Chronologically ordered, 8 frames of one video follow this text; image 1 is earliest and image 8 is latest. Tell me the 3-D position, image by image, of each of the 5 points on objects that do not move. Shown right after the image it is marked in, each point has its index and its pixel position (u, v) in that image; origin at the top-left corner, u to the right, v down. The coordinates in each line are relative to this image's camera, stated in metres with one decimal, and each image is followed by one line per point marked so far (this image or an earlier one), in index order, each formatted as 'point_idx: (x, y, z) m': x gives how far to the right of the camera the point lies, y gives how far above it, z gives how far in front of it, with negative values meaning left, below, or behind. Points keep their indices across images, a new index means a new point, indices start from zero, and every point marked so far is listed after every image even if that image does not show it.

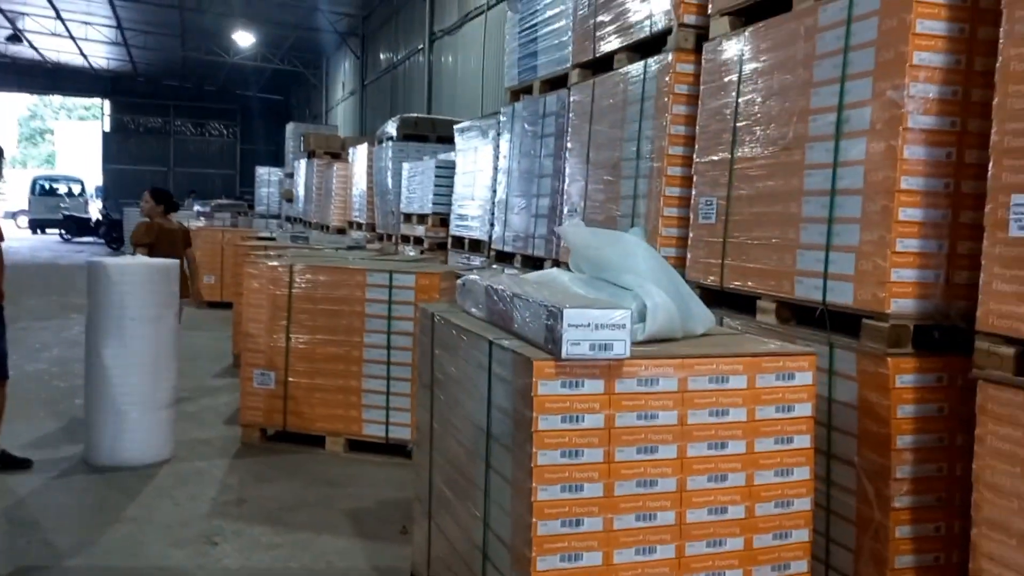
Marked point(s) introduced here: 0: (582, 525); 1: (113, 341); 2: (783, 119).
0: (+0.2, -0.6, +2.2) m
1: (-2.2, -0.3, +4.6) m
2: (+1.0, +0.6, +3.0) m
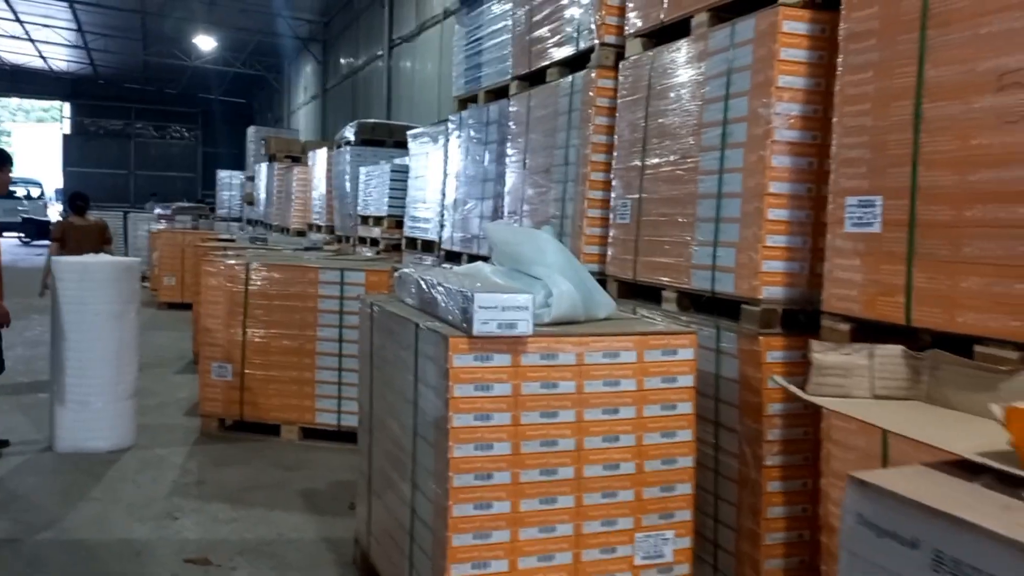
0: (-0.1, -0.6, +2.6) m
1: (-2.6, -0.3, +4.9) m
2: (+0.7, +0.7, +3.5) m
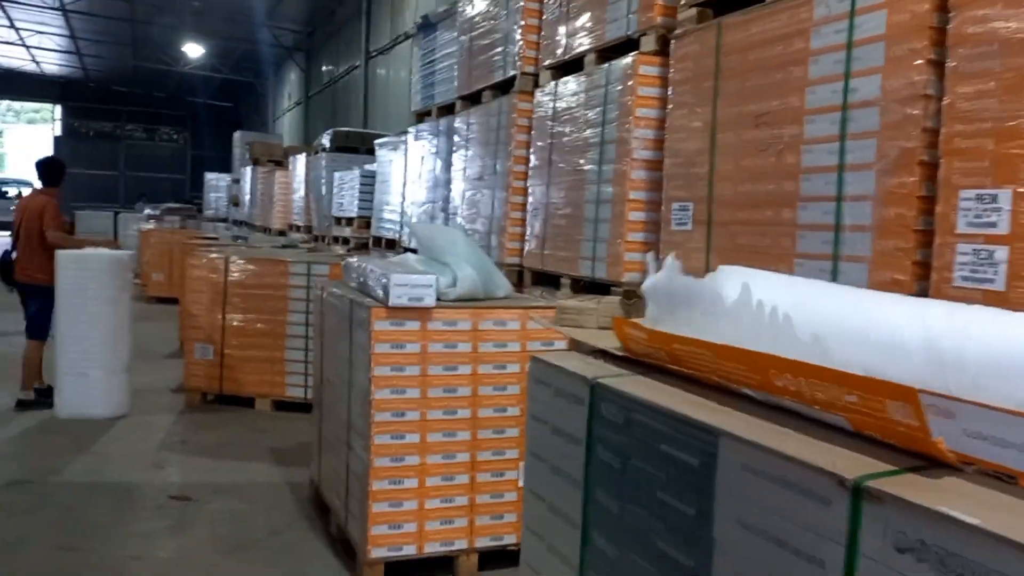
0: (-0.4, -0.5, +3.4) m
1: (-3.0, -0.2, +5.7) m
2: (+0.3, +0.7, +4.3) m
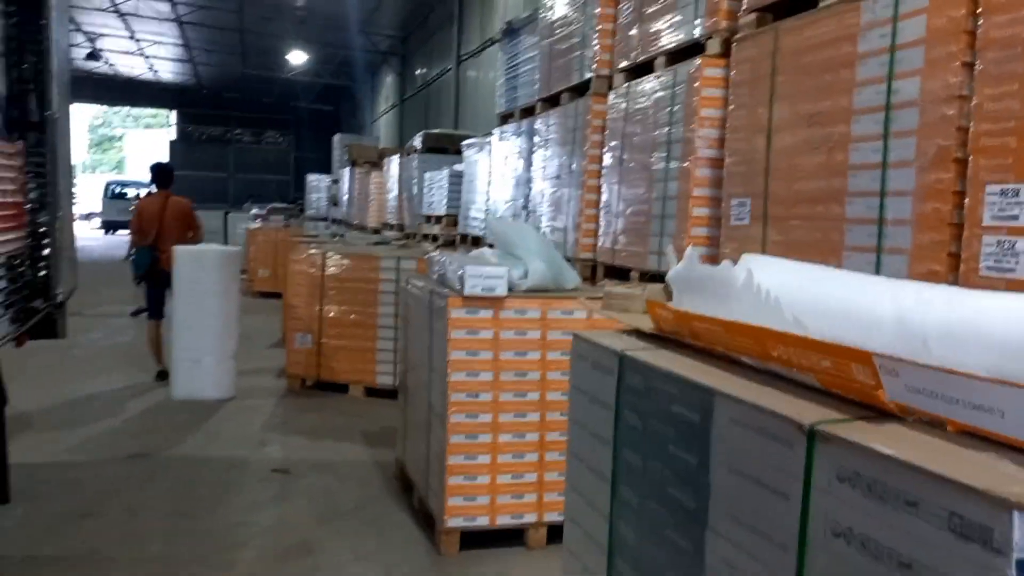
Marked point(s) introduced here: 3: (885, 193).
0: (-0.1, -0.5, +3.7) m
1: (-2.4, -0.1, +6.2) m
2: (+0.7, +0.8, +4.5) m
3: (+1.2, +0.3, +2.7) m
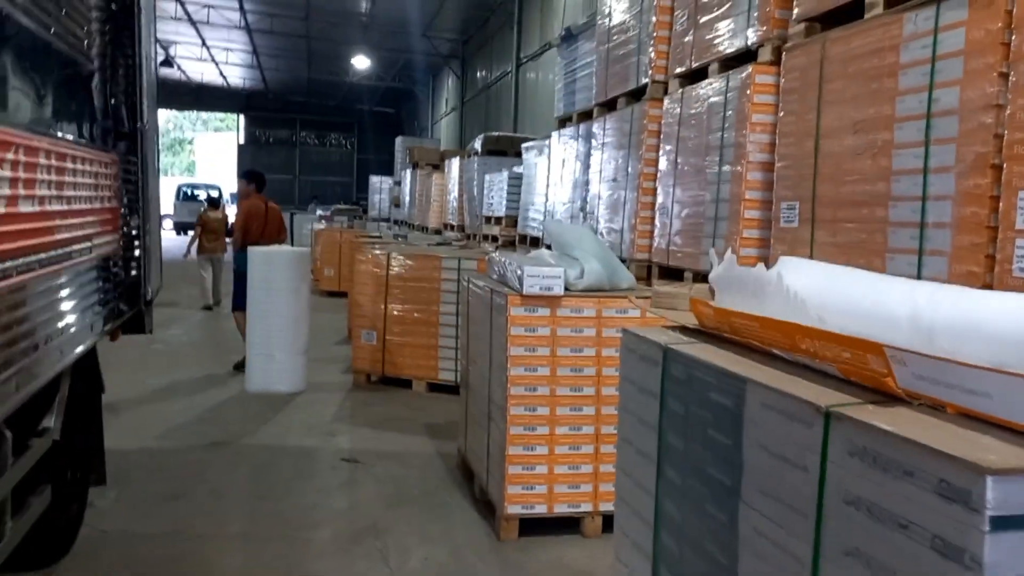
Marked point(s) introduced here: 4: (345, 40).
0: (+0.1, -0.5, +3.9) m
1: (-1.9, -0.1, +6.6) m
2: (+1.0, +0.8, +4.6) m
3: (+1.4, +0.3, +2.8) m
4: (-3.9, +5.7, +19.2) m
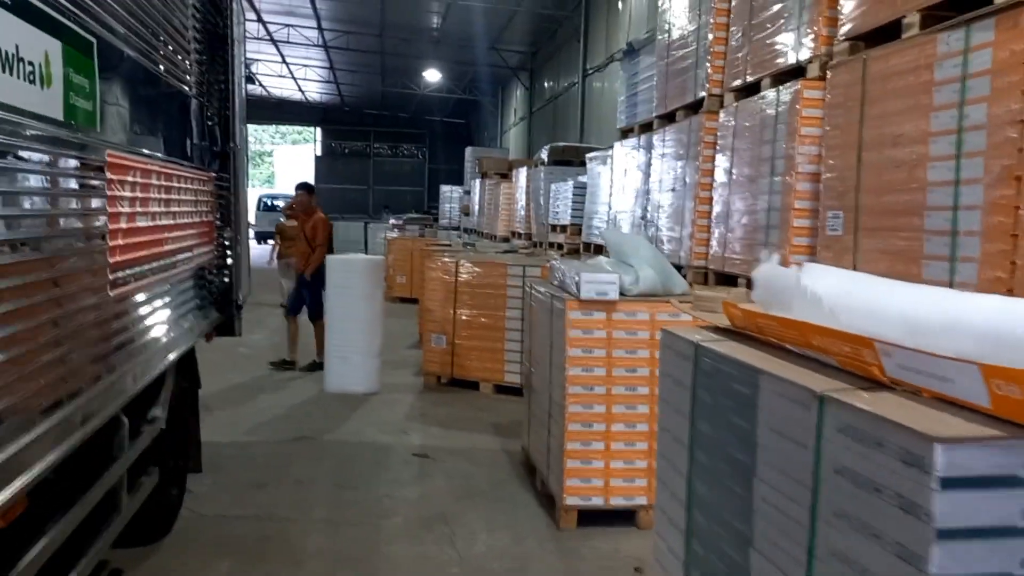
0: (+0.4, -0.5, +4.1) m
1: (-1.4, -0.2, +7.0) m
2: (+1.4, +0.7, +4.8) m
3: (+1.6, +0.3, +2.9) m
4: (-2.3, +5.6, +19.8) m
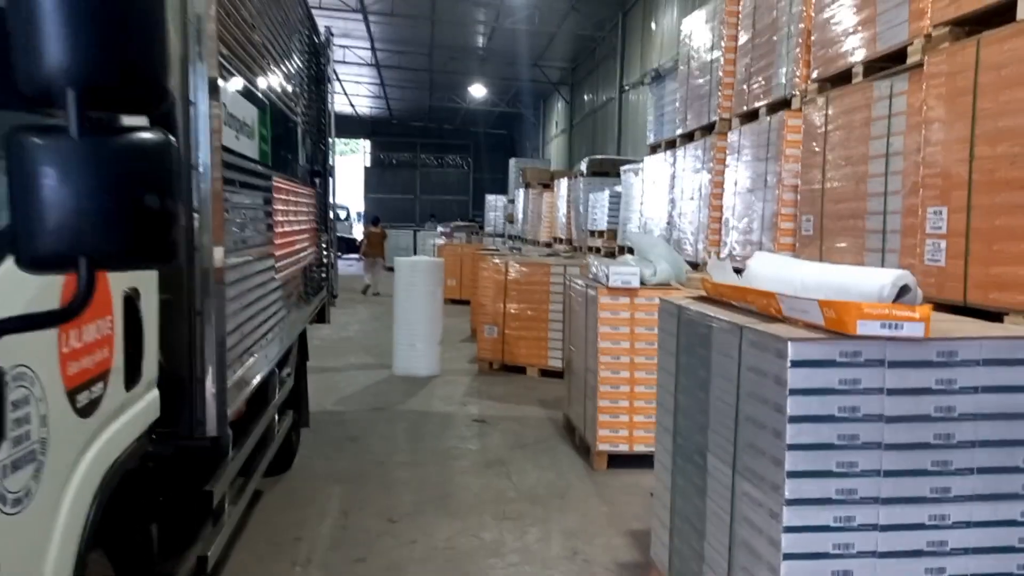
0: (+0.7, -0.4, +5.2) m
1: (-1.0, -0.2, +8.2) m
2: (+1.7, +0.8, +5.8) m
3: (+1.8, +0.4, +4.0) m
4: (-1.2, +5.5, +21.0) m
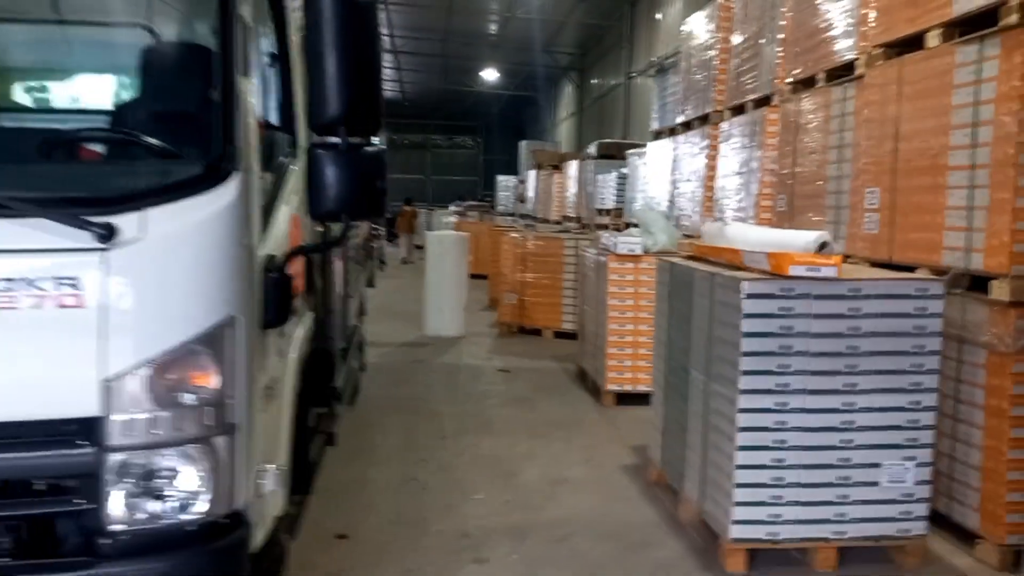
0: (+0.9, -0.2, +6.3) m
1: (-0.8, +0.2, +9.3) m
2: (+1.9, +1.0, +6.9) m
3: (+2.0, +0.6, +5.0) m
4: (-0.9, +6.1, +22.0) m
